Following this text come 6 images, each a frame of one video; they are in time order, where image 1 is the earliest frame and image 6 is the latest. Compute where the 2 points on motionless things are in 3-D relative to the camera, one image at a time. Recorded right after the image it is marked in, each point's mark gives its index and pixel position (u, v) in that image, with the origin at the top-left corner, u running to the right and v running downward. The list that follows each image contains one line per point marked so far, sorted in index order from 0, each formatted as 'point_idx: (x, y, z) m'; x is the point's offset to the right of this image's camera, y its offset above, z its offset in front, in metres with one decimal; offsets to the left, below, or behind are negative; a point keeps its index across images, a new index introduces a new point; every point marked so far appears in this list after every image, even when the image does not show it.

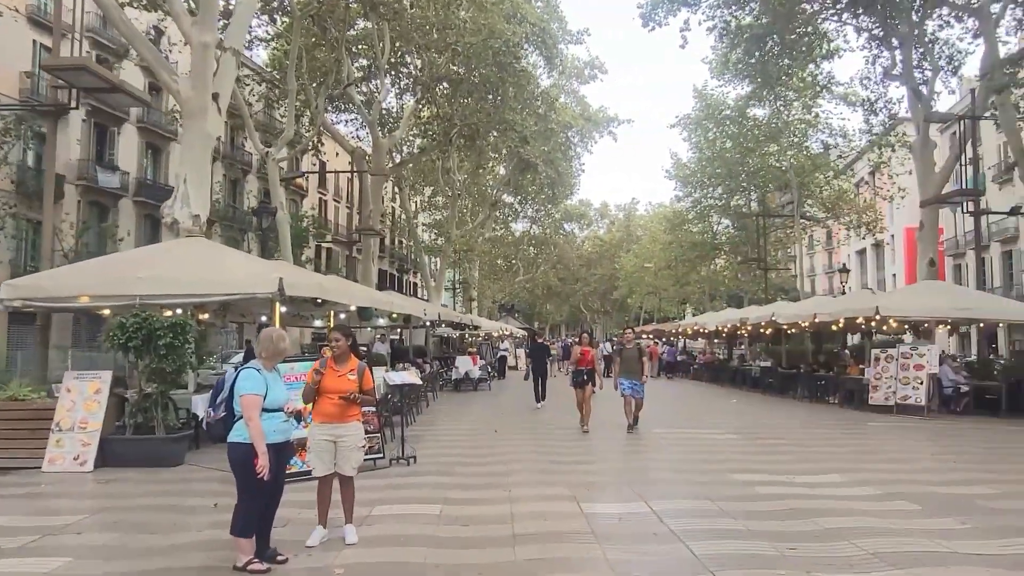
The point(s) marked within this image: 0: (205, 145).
0: (-6.1, +2.8, +14.7) m
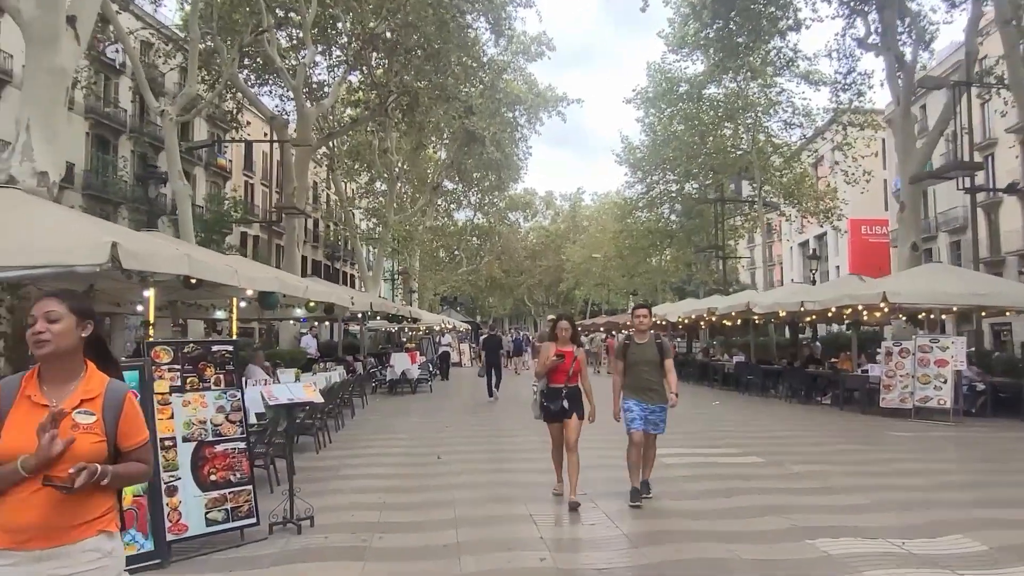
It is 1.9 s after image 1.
0: (-6.9, +3.1, +11.2) m
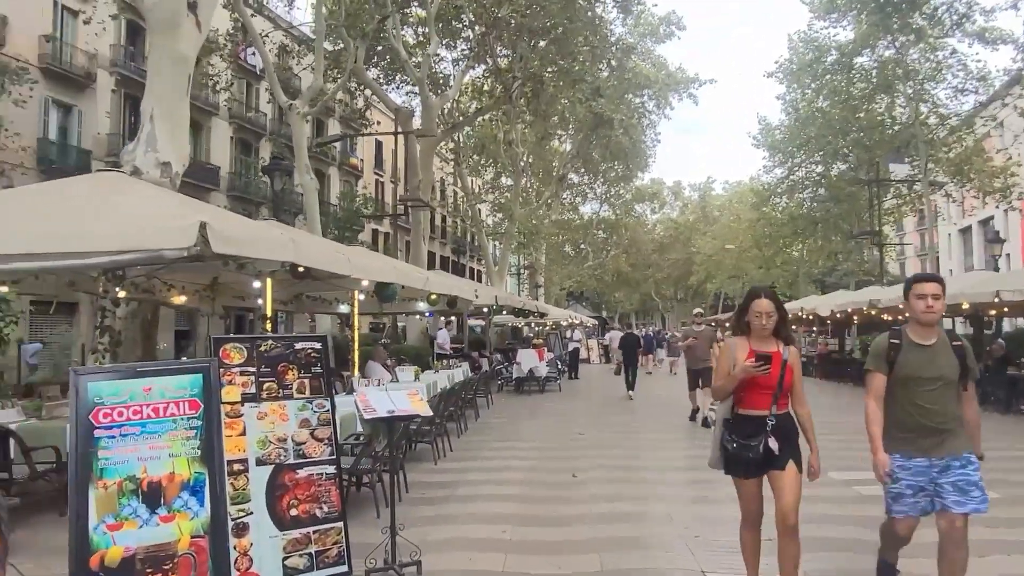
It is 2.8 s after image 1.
0: (-5.0, +3.2, +11.0) m
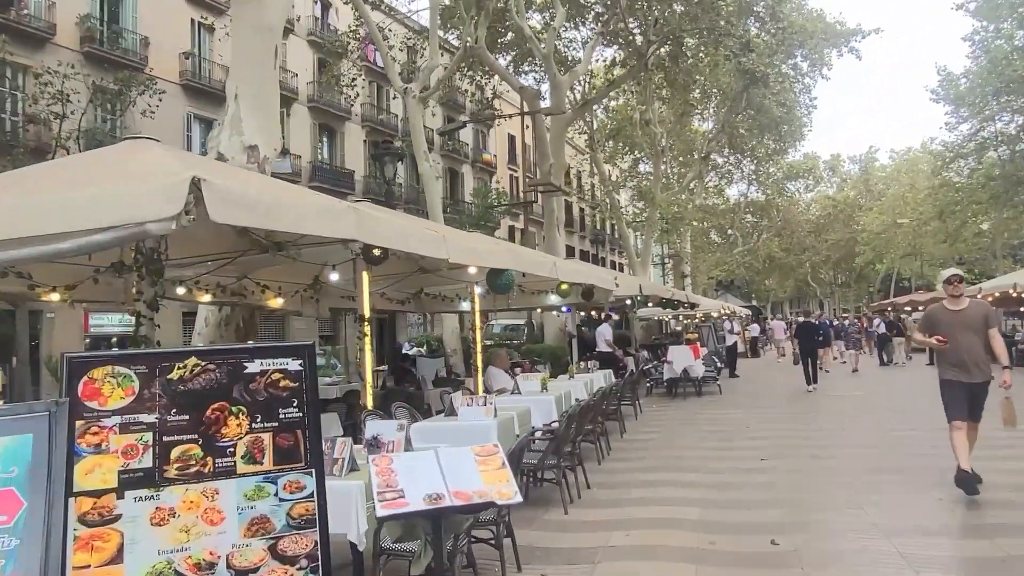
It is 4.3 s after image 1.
0: (-3.3, +3.2, +9.7) m
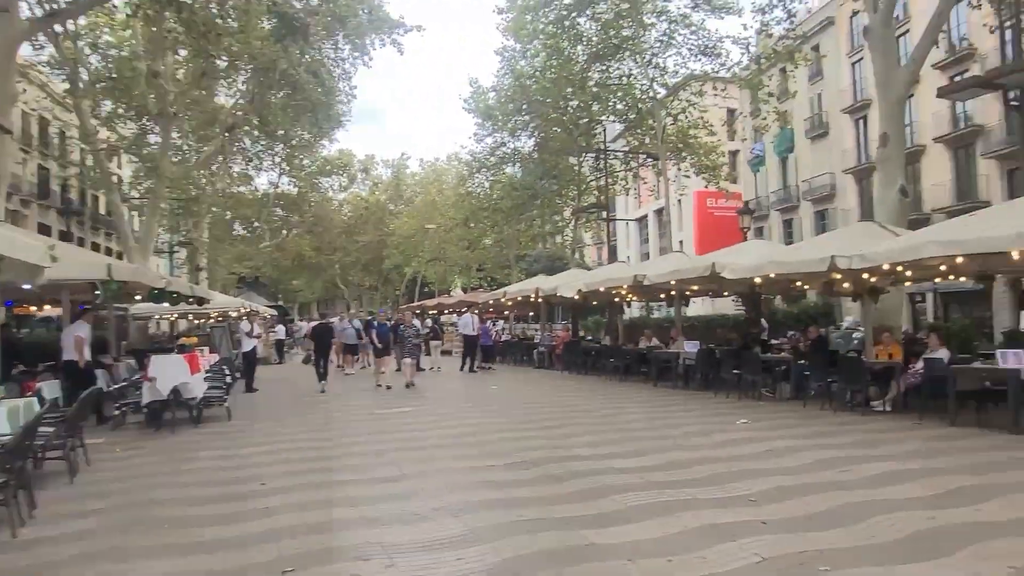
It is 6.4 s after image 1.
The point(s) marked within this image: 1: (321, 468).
0: (-7.1, +3.6, +2.7) m
1: (-1.9, -1.9, +7.2) m
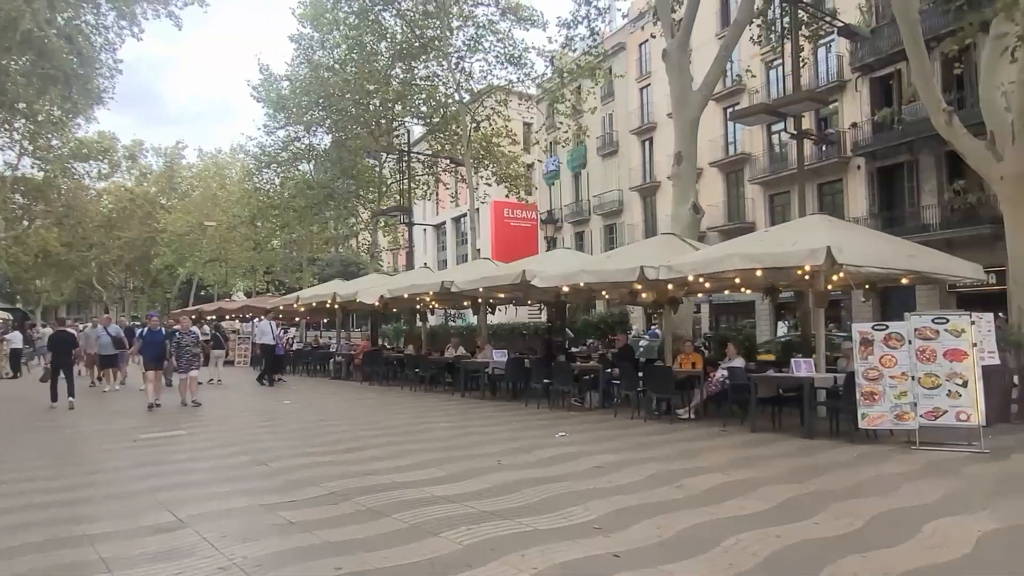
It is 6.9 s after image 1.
0: (-7.1, +3.7, -0.1) m
1: (-3.5, -1.9, +5.7) m
